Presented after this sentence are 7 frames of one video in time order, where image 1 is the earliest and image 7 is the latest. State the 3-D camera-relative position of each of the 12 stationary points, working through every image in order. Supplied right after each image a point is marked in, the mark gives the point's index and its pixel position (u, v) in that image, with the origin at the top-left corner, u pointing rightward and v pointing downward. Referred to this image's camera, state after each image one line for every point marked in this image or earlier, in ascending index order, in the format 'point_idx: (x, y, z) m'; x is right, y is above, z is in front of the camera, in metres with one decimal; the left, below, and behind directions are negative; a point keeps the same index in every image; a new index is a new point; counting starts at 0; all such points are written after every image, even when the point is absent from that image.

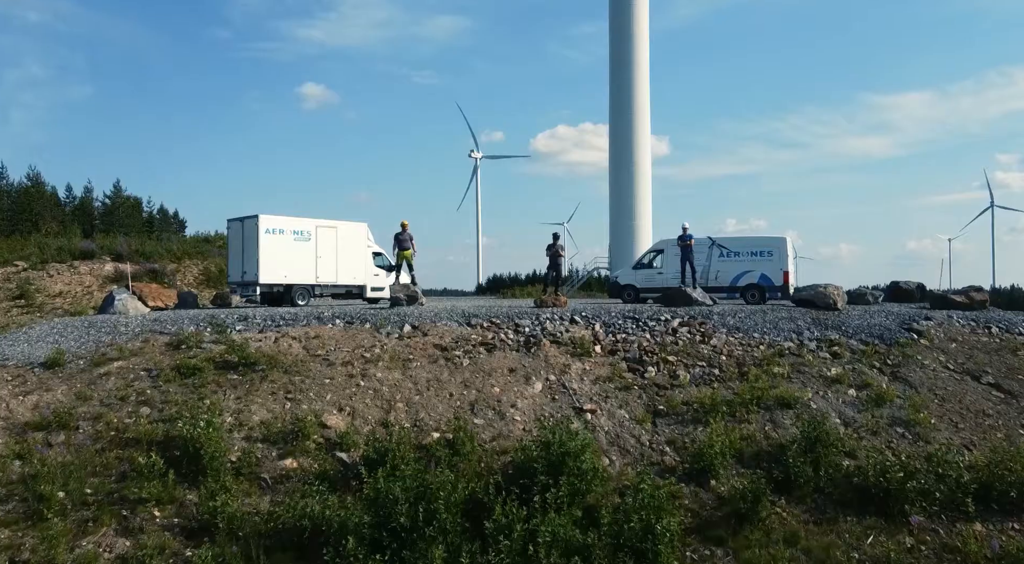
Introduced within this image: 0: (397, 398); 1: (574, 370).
0: (-2.1, -2.2, +13.2) m
1: (+1.3, -1.8, +14.3) m
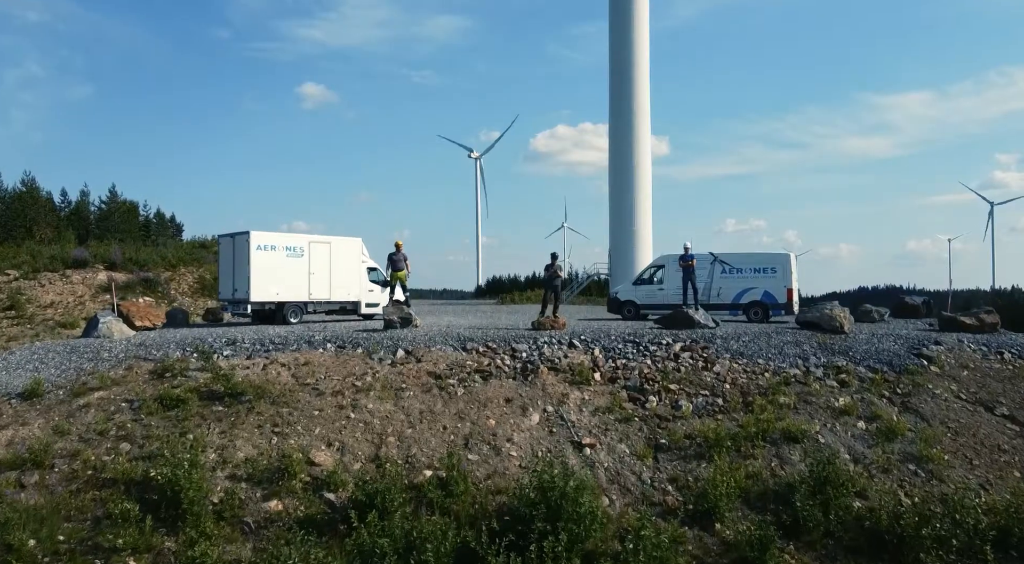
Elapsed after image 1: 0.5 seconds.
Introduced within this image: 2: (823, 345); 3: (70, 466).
0: (-2.2, -2.7, +12.7) m
1: (+1.2, -2.3, +13.8) m
2: (+6.9, -1.4, +15.8) m
3: (-7.1, -3.0, +11.4) m
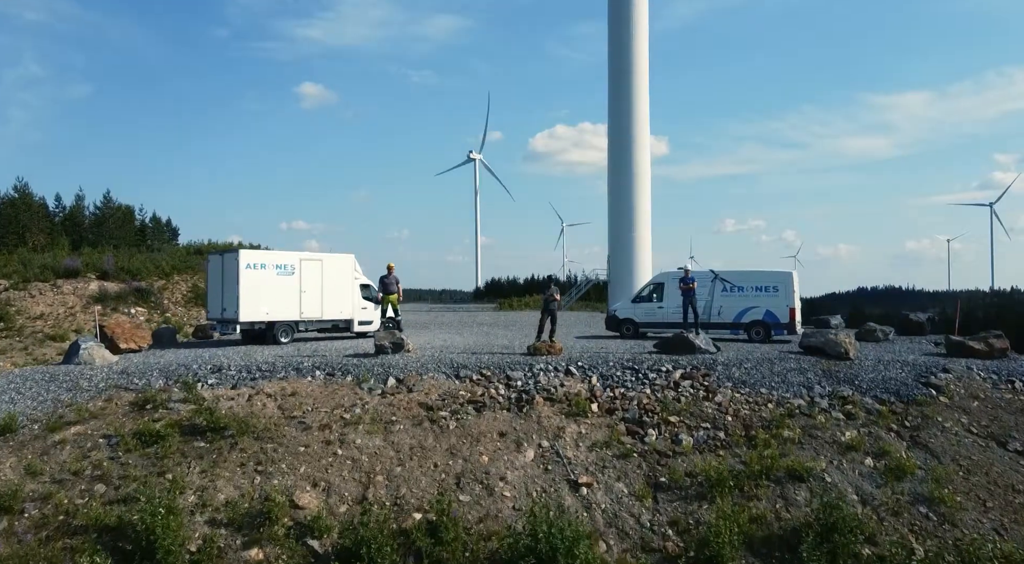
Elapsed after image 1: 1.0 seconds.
0: (-2.3, -3.2, +12.2) m
1: (+1.1, -2.9, +13.3) m
2: (+6.8, -2.0, +15.3) m
3: (-7.2, -3.5, +10.8) m
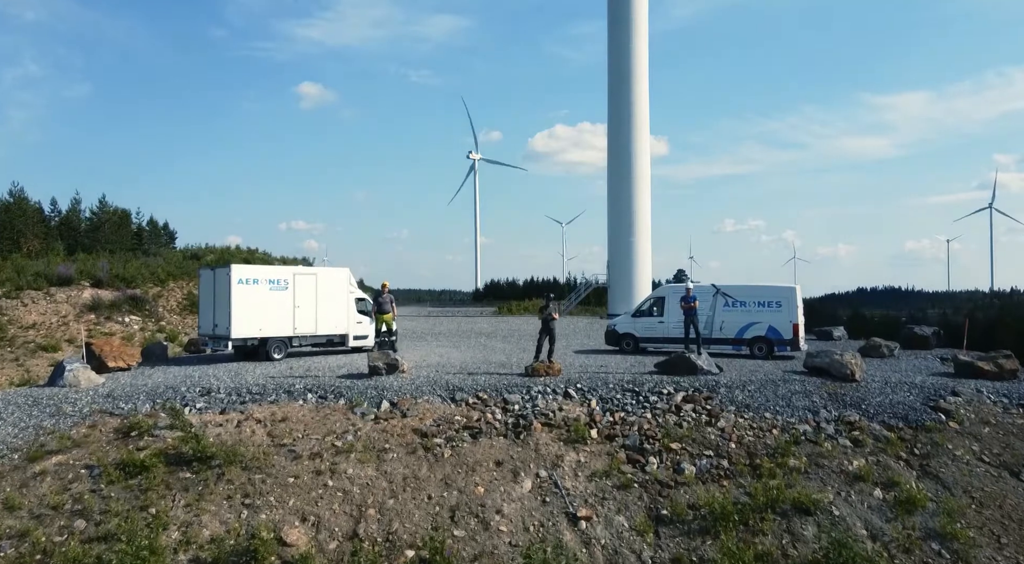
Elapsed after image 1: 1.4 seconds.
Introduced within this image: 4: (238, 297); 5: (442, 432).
0: (-2.4, -3.7, +11.8) m
1: (+1.0, -3.3, +12.8) m
2: (+6.8, -2.4, +14.9) m
3: (-7.3, -3.9, +10.4) m
4: (-7.6, -0.4, +19.7) m
5: (-1.3, -2.9, +13.6) m
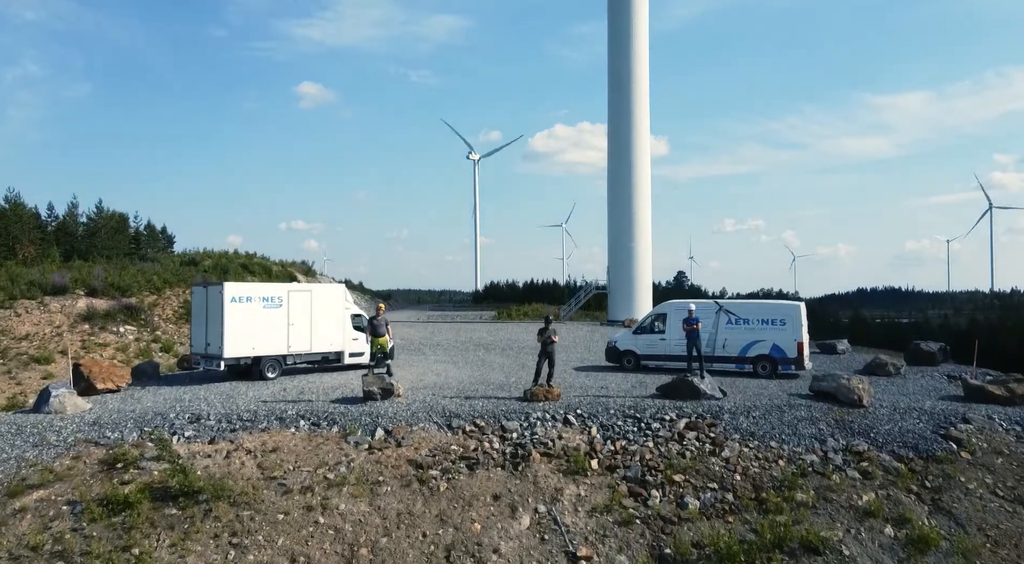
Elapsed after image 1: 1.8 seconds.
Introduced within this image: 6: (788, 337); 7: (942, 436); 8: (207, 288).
0: (-2.4, -4.2, +11.3) m
1: (+1.0, -3.8, +12.4) m
2: (+6.7, -2.9, +14.4) m
3: (-7.3, -4.4, +10.0) m
4: (-7.7, -0.9, +19.3) m
5: (-1.4, -3.4, +13.2) m
6: (+7.8, -1.6, +20.0) m
7: (+8.5, -3.0, +13.9) m
8: (-8.5, -0.2, +19.7) m
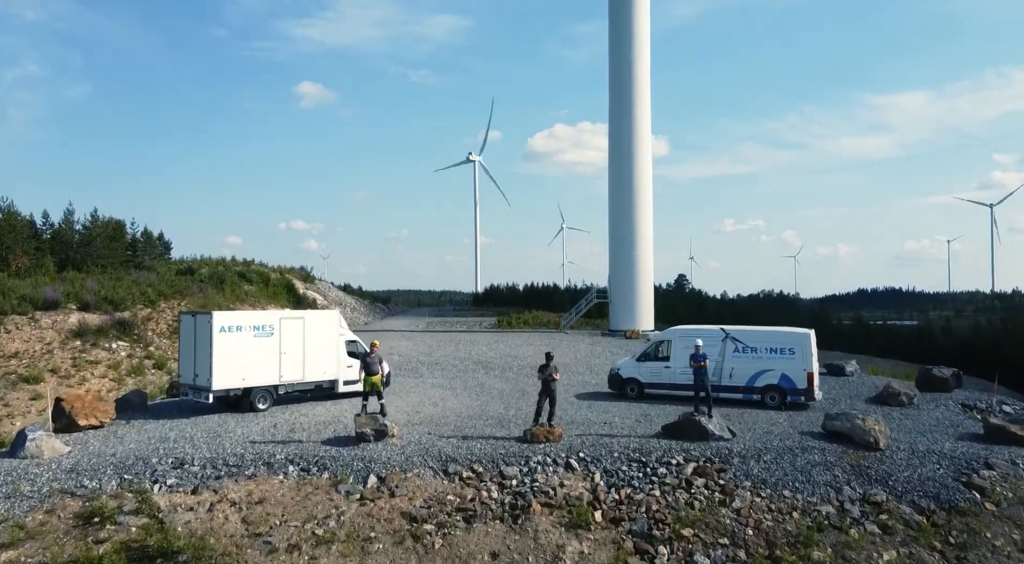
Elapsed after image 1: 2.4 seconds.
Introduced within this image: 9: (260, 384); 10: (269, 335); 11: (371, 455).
0: (-2.4, -4.9, +10.6) m
1: (+1.0, -4.6, +11.7) m
2: (+6.7, -3.6, +13.7) m
3: (-7.3, -5.2, +9.3) m
4: (-7.7, -1.7, +18.6) m
5: (-1.4, -4.1, +12.5) m
6: (+7.8, -2.3, +19.3) m
7: (+8.4, -3.8, +13.2) m
8: (-8.5, -0.9, +19.0) m
9: (-6.9, -2.8, +19.3) m
10: (-6.7, -1.5, +19.5) m
11: (-2.9, -3.5, +14.3) m
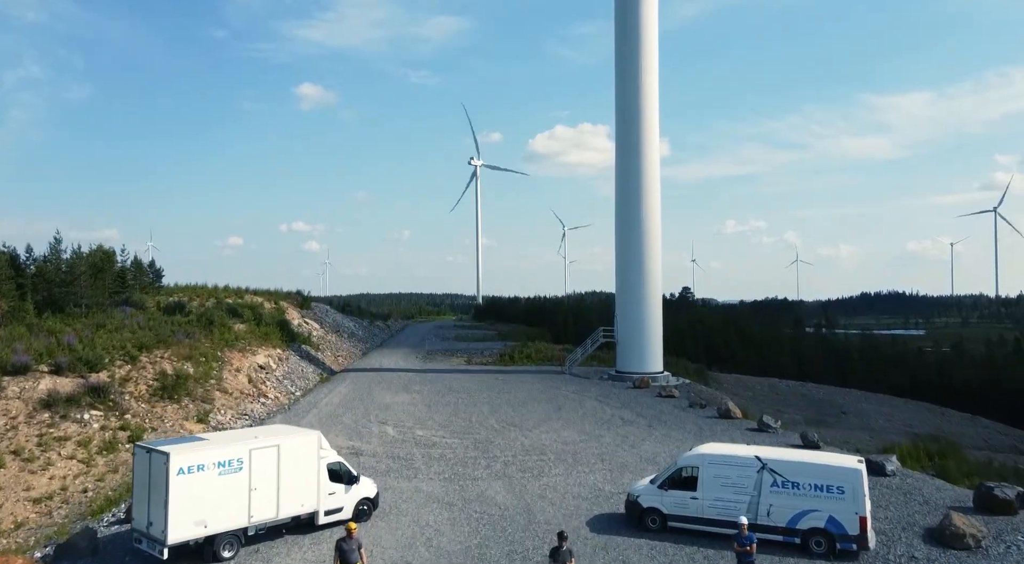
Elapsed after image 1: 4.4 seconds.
0: (-2.3, -7.9, +8.0) m
1: (+1.1, -7.6, +9.1) m
2: (+6.8, -6.6, +11.1) m
3: (-7.2, -8.2, +6.7) m
4: (-7.6, -4.7, +16.0) m
5: (-1.3, -7.1, +9.9) m
6: (+7.9, -5.3, +16.7) m
7: (+8.5, -6.8, +10.5) m
8: (-8.4, -4.0, +16.4) m
9: (-6.8, -5.8, +16.7) m
10: (-6.6, -4.5, +16.9) m
11: (-2.8, -6.5, +11.7) m
